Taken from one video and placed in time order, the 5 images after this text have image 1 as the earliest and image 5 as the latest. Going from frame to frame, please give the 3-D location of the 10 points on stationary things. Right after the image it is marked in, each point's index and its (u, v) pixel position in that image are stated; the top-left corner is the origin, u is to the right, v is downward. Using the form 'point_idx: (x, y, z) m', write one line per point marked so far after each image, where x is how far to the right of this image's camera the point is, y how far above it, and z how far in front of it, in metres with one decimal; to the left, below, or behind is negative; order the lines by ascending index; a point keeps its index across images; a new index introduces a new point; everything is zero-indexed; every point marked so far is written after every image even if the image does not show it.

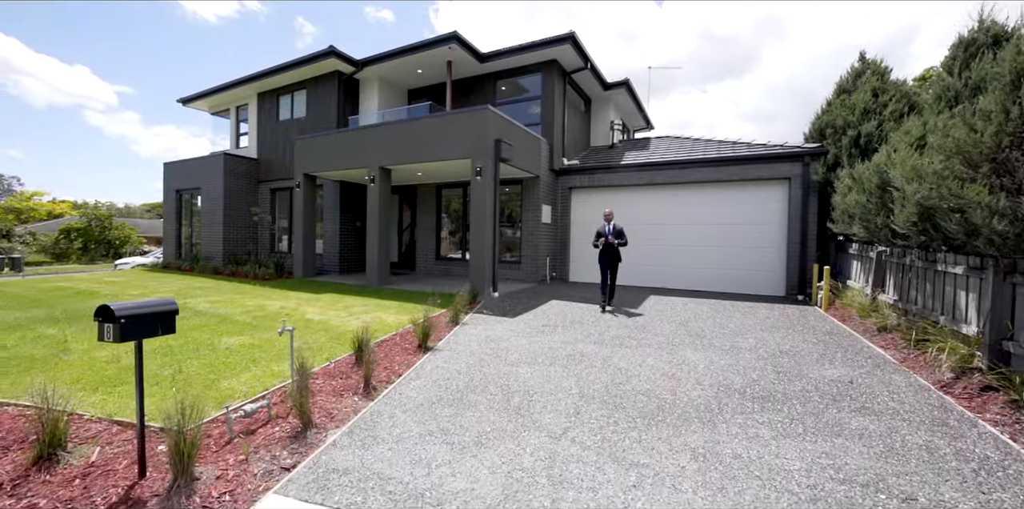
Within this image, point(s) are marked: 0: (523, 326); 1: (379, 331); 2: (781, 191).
0: (+0.2, -1.1, +5.8) m
1: (-1.9, -1.1, +5.5) m
2: (+5.8, +1.4, +8.7) m
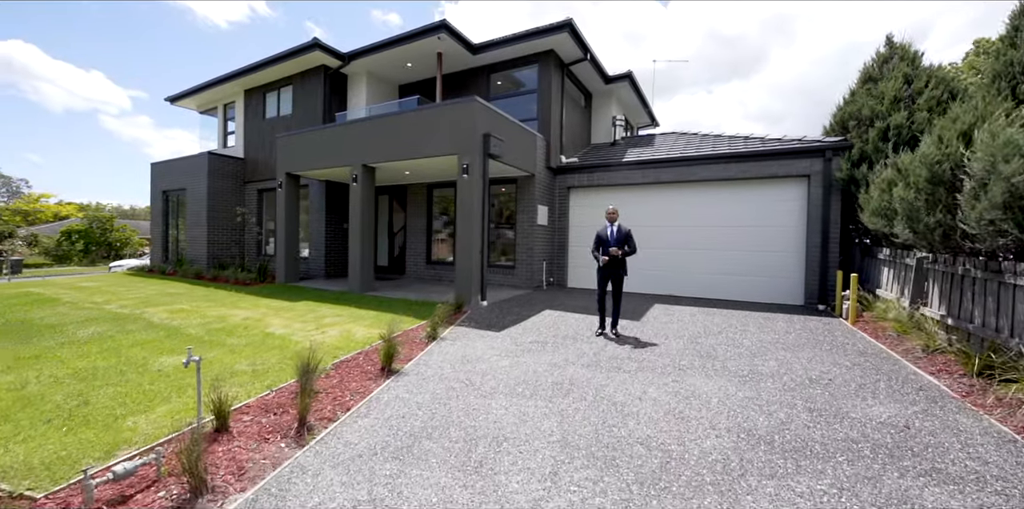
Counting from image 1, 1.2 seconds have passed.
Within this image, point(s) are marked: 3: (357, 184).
0: (0.0, -1.1, +5.1) m
1: (-2.1, -1.1, +4.8) m
2: (+5.6, +1.3, +7.9) m
3: (-3.5, +1.6, +9.0) m
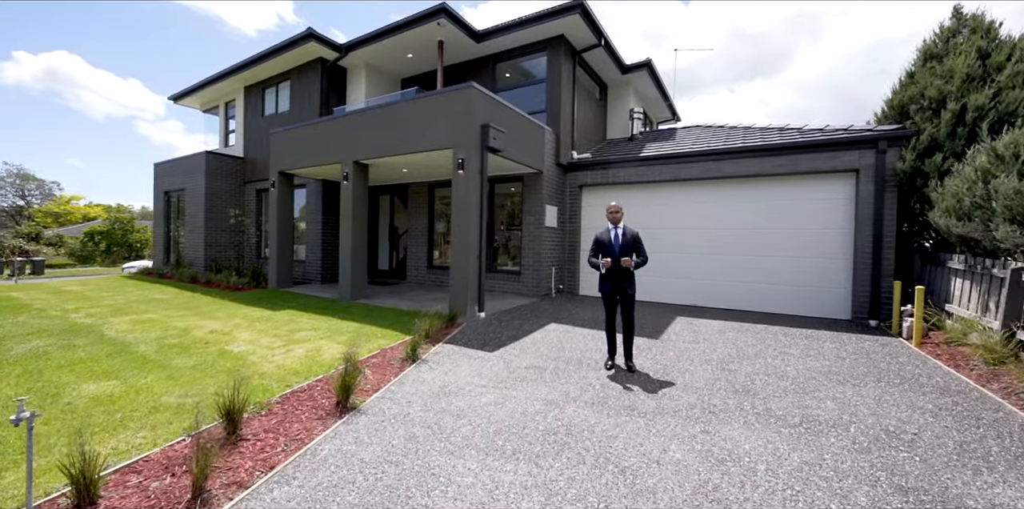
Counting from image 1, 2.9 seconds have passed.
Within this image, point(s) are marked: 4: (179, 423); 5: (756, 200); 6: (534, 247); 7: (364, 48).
0: (-0.1, -1.2, +4.3) m
1: (-2.2, -1.2, +4.0) m
2: (+5.7, +1.2, +6.8) m
3: (-3.4, +1.5, +8.3) m
4: (-2.5, -1.3, +3.0) m
5: (+4.6, +1.0, +7.5) m
6: (+0.5, +0.2, +8.9) m
7: (-3.7, +5.2, +10.1) m
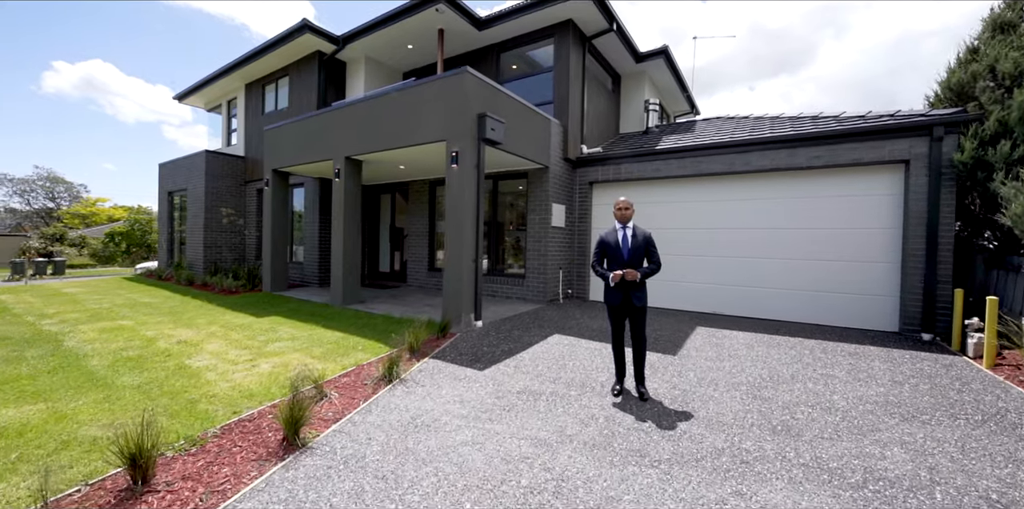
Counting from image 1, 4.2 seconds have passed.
0: (-0.2, -1.3, +3.6) m
1: (-2.3, -1.3, +3.5) m
2: (+5.7, +1.1, +6.0) m
3: (-3.3, +1.5, +7.8) m
4: (-2.6, -1.3, +2.5) m
5: (+4.6, +1.0, +6.7) m
6: (+0.6, +0.1, +8.2) m
7: (-3.6, +5.1, +9.6) m
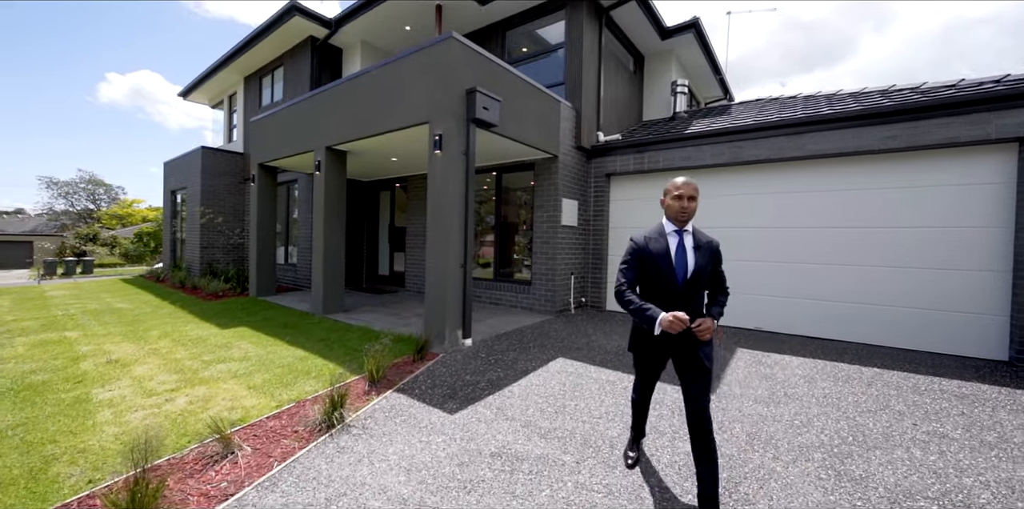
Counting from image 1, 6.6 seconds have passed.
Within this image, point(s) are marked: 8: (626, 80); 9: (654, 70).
0: (-0.4, -1.3, +2.6) m
1: (-2.5, -1.3, +2.6) m
2: (+5.6, +1.0, +4.6) m
3: (-3.3, +1.4, +6.9) m
4: (-2.9, -1.3, +1.6) m
5: (+4.6, +0.9, +5.4) m
6: (+0.6, +0.1, +7.1) m
7: (-3.4, +5.1, +8.7) m
8: (+2.6, +4.0, +9.2) m
9: (+3.5, +4.6, +9.9) m
